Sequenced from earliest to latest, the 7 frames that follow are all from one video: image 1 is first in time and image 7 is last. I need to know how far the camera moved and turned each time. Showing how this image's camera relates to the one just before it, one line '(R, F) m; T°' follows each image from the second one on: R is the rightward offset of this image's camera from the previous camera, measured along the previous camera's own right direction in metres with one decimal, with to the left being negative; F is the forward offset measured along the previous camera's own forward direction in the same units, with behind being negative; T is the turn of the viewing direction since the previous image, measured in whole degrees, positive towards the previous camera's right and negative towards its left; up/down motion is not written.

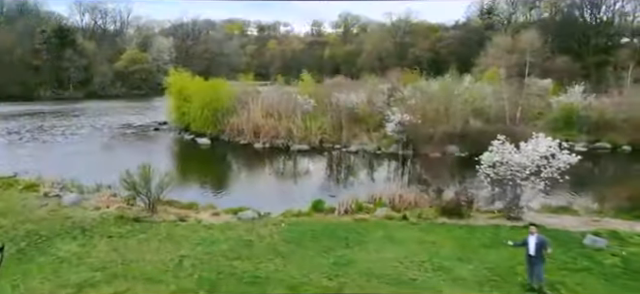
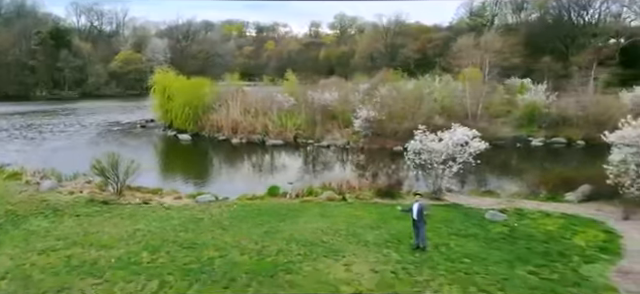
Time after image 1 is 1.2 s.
(+0.8, -0.8) m; 0°
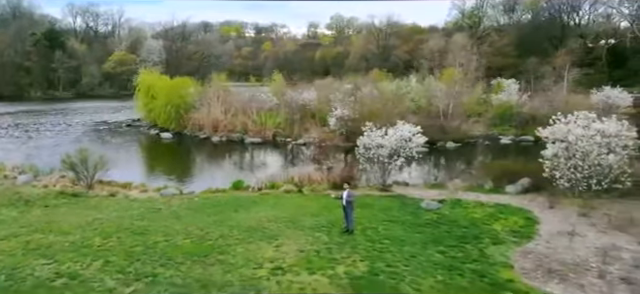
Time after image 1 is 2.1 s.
(+0.7, -0.4) m; 0°
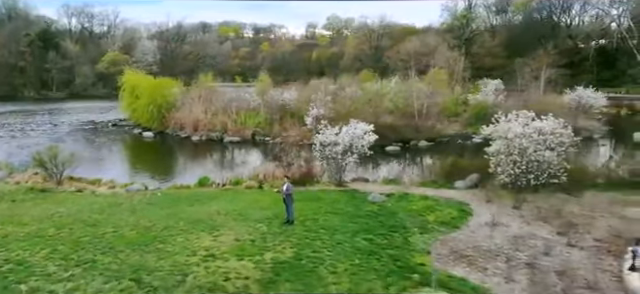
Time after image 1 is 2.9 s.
(+0.7, -0.3) m; 0°
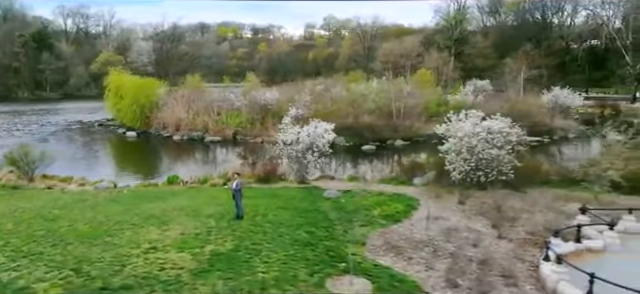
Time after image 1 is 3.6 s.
(+0.6, -0.2) m; 0°
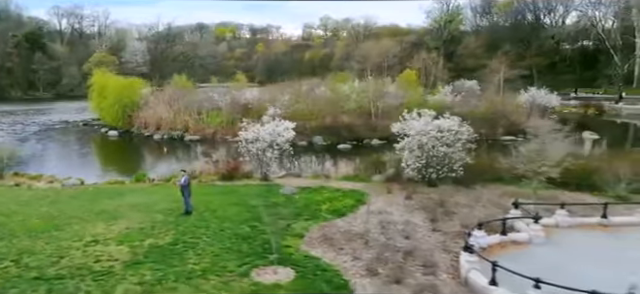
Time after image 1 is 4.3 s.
(+0.7, -0.2) m; 0°
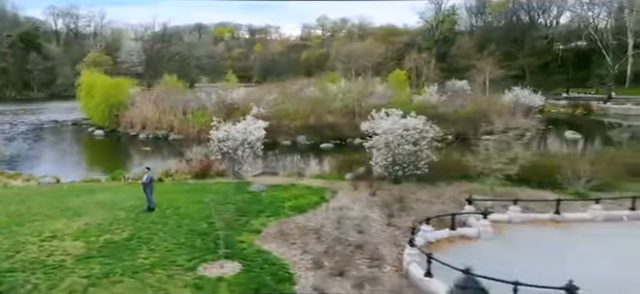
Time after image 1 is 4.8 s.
(+0.5, -0.1) m; 0°
